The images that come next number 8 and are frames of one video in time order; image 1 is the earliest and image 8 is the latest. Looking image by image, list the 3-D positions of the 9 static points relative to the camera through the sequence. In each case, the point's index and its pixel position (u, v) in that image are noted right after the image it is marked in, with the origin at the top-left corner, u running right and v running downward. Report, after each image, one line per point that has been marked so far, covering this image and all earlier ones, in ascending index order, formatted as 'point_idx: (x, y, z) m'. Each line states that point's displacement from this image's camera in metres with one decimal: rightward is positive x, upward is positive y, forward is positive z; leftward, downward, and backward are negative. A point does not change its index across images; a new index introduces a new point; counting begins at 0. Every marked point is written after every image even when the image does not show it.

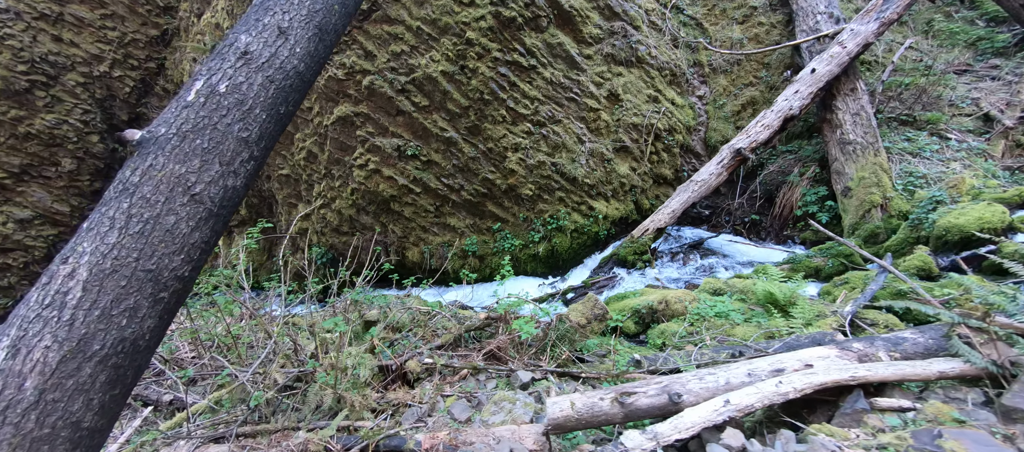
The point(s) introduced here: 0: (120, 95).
0: (-6.9, +2.4, +8.3) m
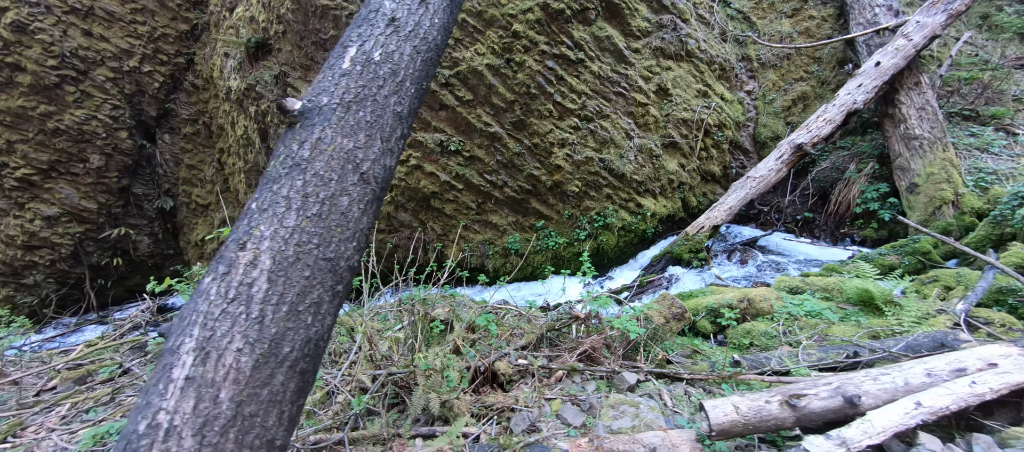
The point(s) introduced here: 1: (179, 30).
0: (-6.3, +2.4, +8.1) m
1: (-5.9, +3.5, +8.3) m
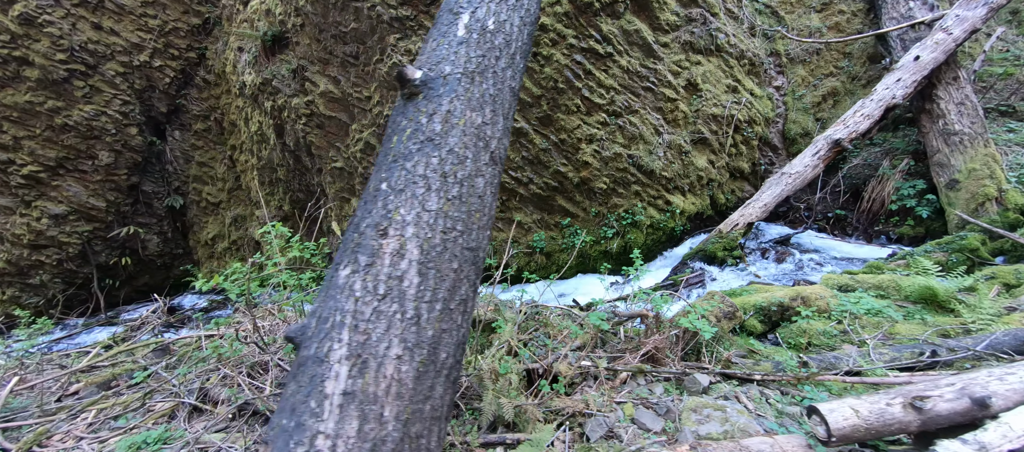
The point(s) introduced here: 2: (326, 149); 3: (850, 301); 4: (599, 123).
0: (-6.0, +2.4, +8.0) m
1: (-5.6, +3.5, +8.1) m
2: (-2.6, +1.1, +6.5) m
3: (+2.5, -0.6, +3.4) m
4: (+1.1, +1.3, +5.7) m
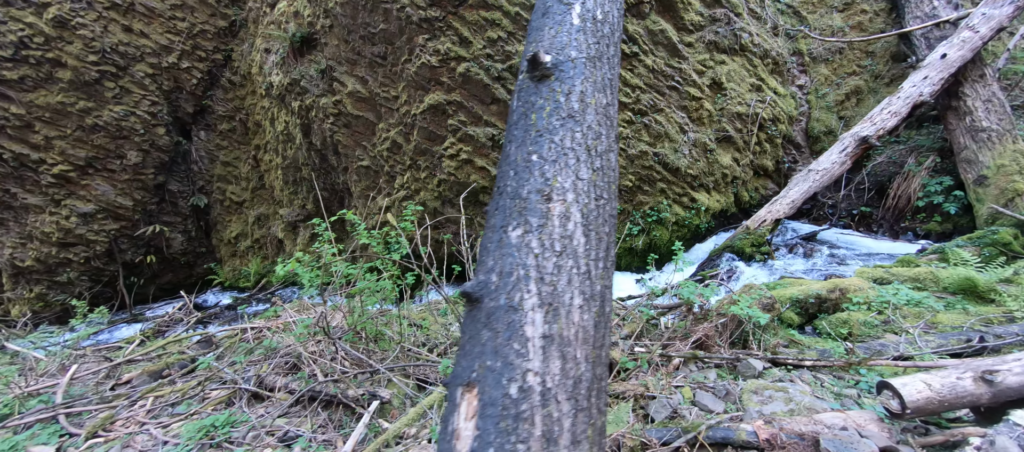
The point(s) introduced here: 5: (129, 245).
0: (-5.7, +2.4, +8.1) m
1: (-5.2, +3.6, +8.2) m
2: (-2.3, +1.1, +6.6) m
3: (+2.8, -0.5, +3.5) m
4: (+1.4, +1.3, +5.8) m
5: (-6.6, -0.3, +8.0) m
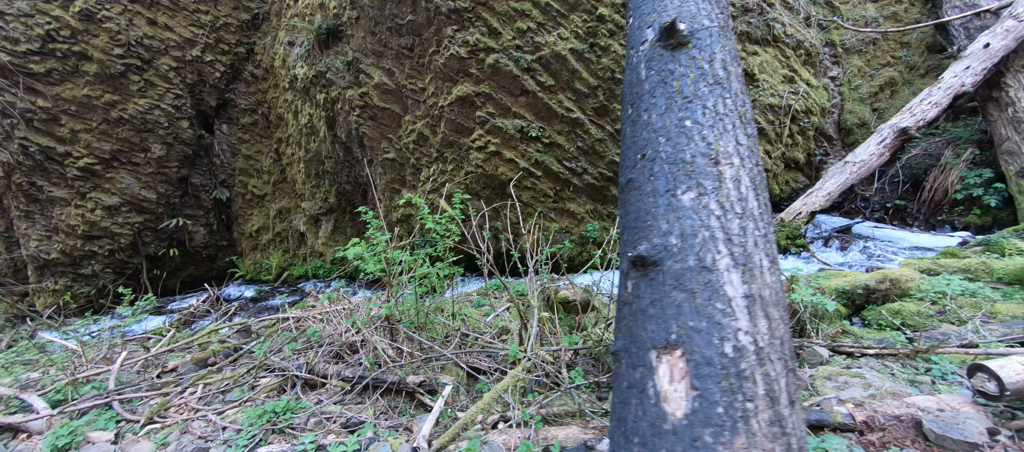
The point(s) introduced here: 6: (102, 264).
0: (-5.3, +2.6, +8.1) m
1: (-4.9, +3.7, +8.2) m
2: (-1.9, +1.2, +6.6) m
3: (+3.2, -0.4, +3.4) m
4: (+1.8, +1.4, +5.7) m
5: (-6.2, -0.2, +8.0) m
6: (-6.8, -0.6, +7.7) m
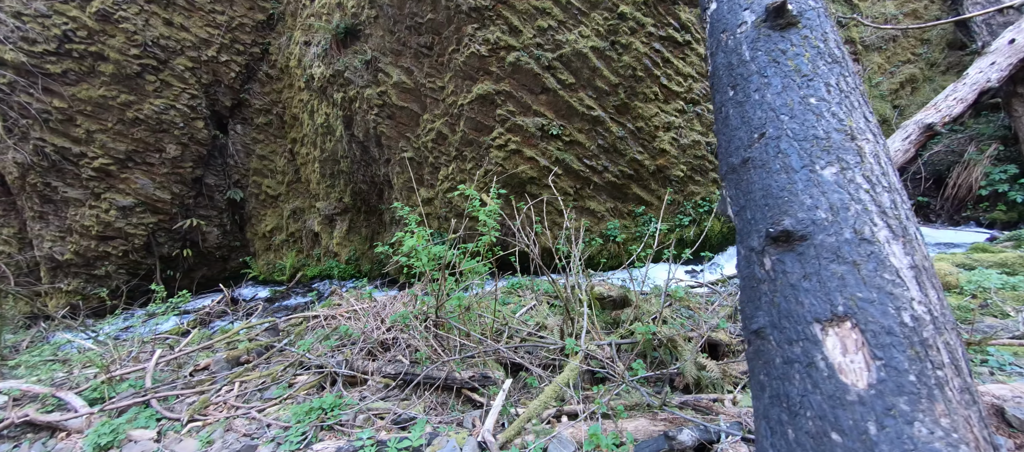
0: (-5.0, +2.6, +8.1) m
1: (-4.6, +3.7, +8.2) m
2: (-1.7, +1.2, +6.6) m
3: (+3.4, -0.4, +3.4) m
4: (+2.0, +1.4, +5.7) m
5: (-6.0, -0.2, +8.0) m
6: (-6.5, -0.6, +7.6) m
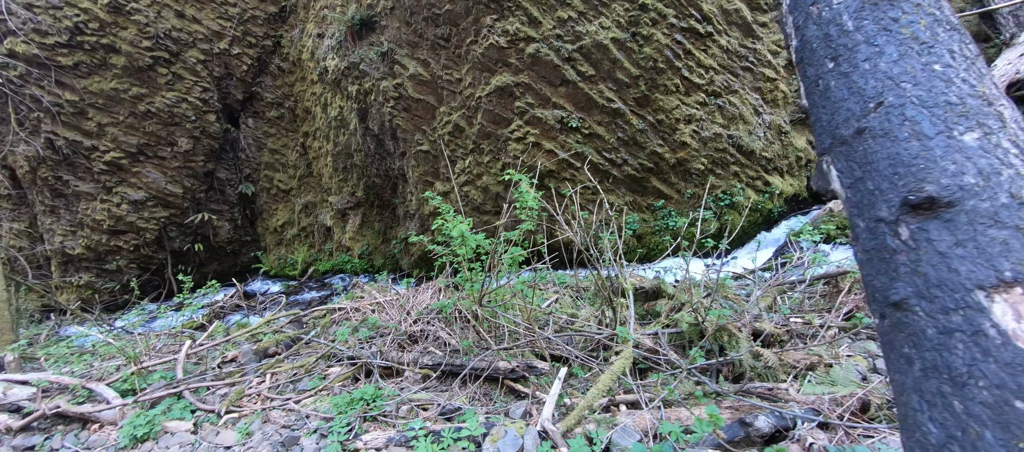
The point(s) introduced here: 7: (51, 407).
0: (-4.8, +2.7, +8.0) m
1: (-4.4, +3.8, +8.2) m
2: (-1.4, +1.3, +6.5) m
3: (+3.7, -0.3, +3.4) m
4: (+2.3, +1.5, +5.7) m
5: (-5.7, -0.1, +7.9) m
6: (-6.3, -0.5, +7.6) m
7: (-2.8, -1.1, +2.8) m
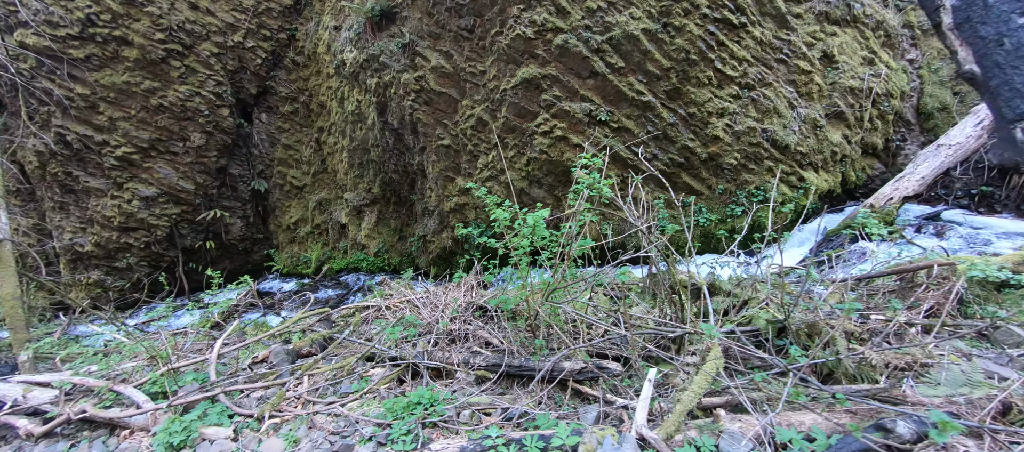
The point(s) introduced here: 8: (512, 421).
0: (-4.5, +2.7, +7.9) m
1: (-4.0, +3.8, +8.0) m
2: (-1.1, +1.4, +6.4) m
3: (+4.0, -0.3, +3.2) m
4: (+2.6, +1.5, +5.5) m
5: (-5.4, -0.1, +7.8) m
6: (-6.0, -0.5, +7.4) m
7: (-2.5, -1.1, +2.6) m
8: (0.0, -0.9, +2.1) m
